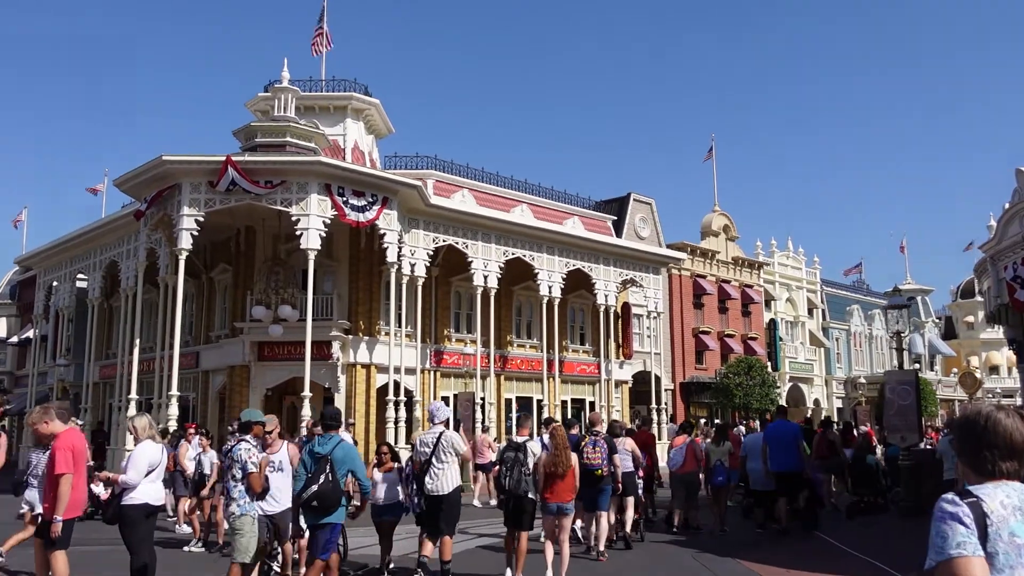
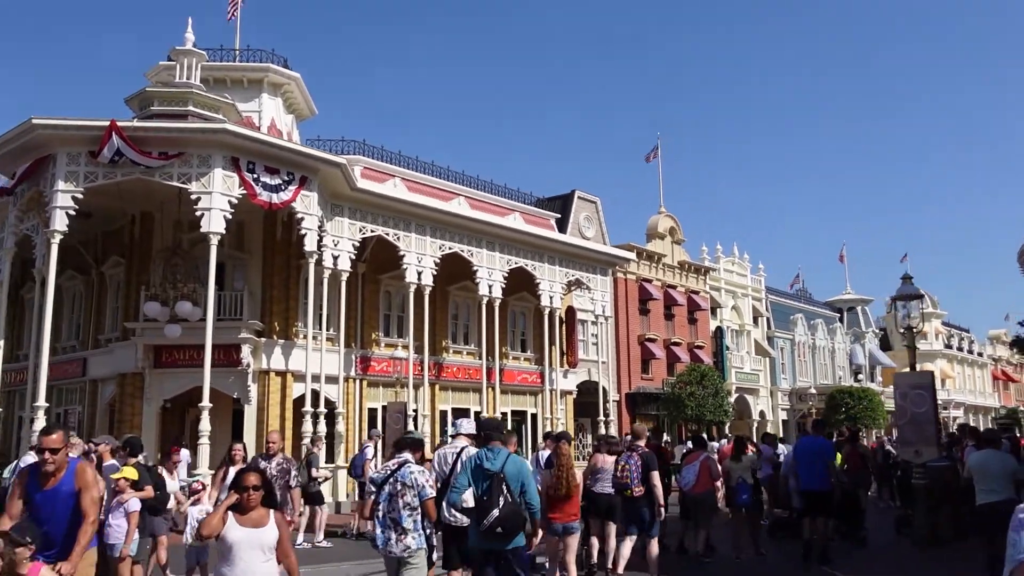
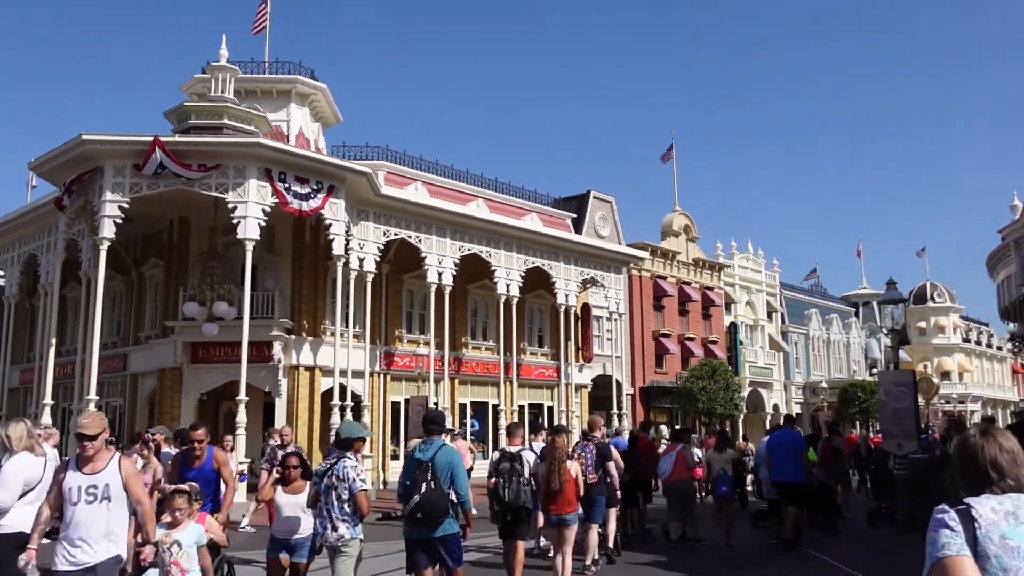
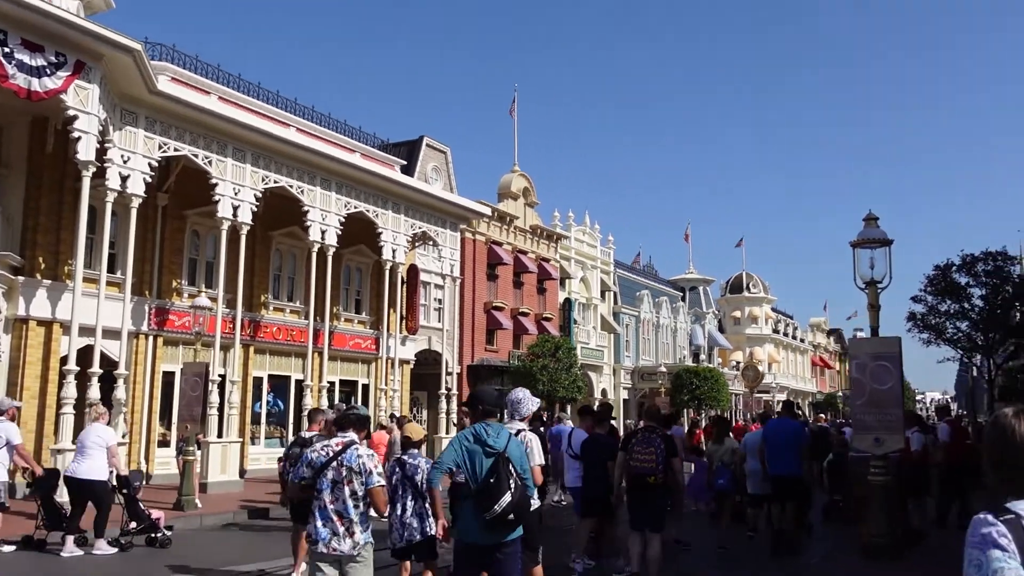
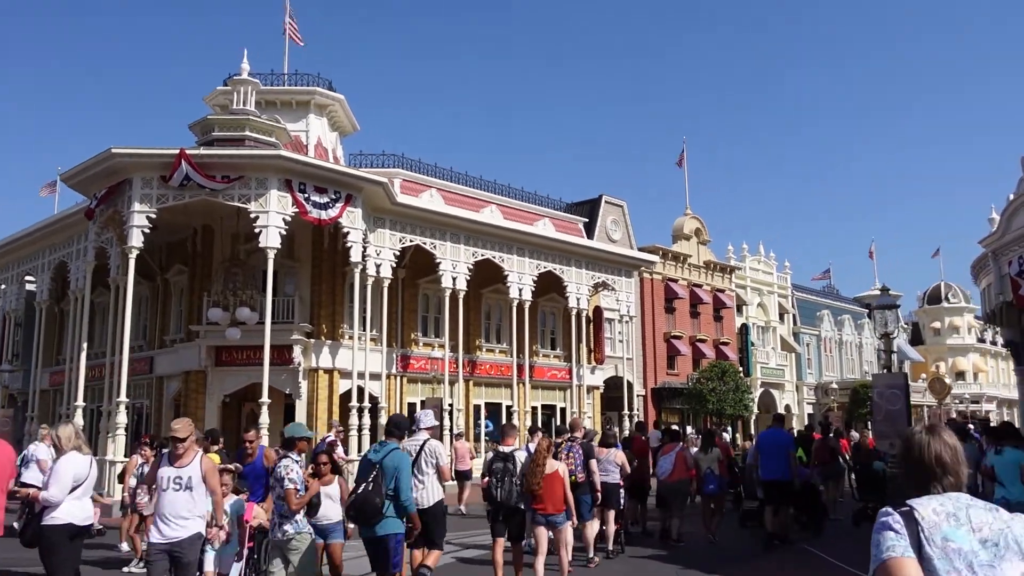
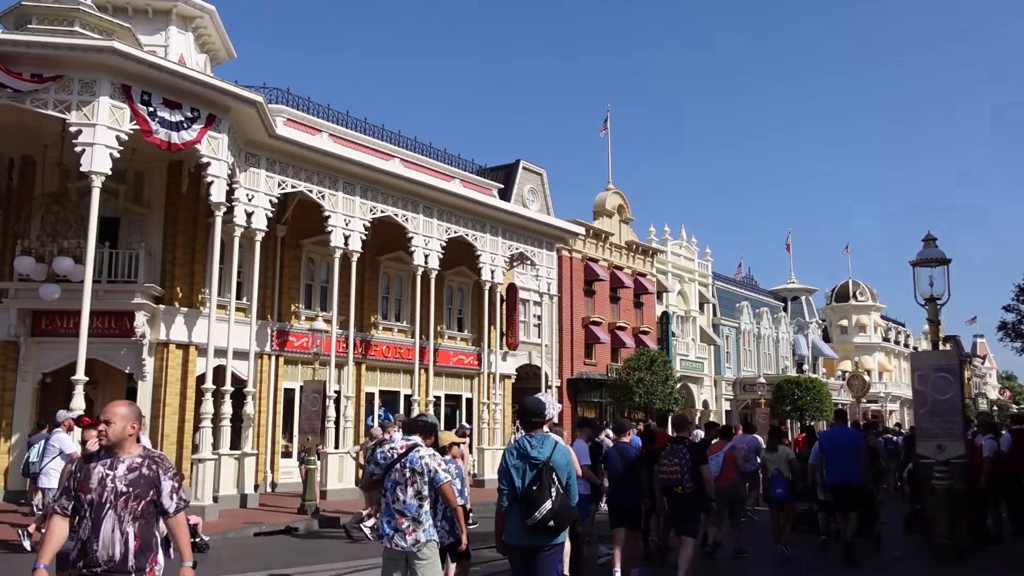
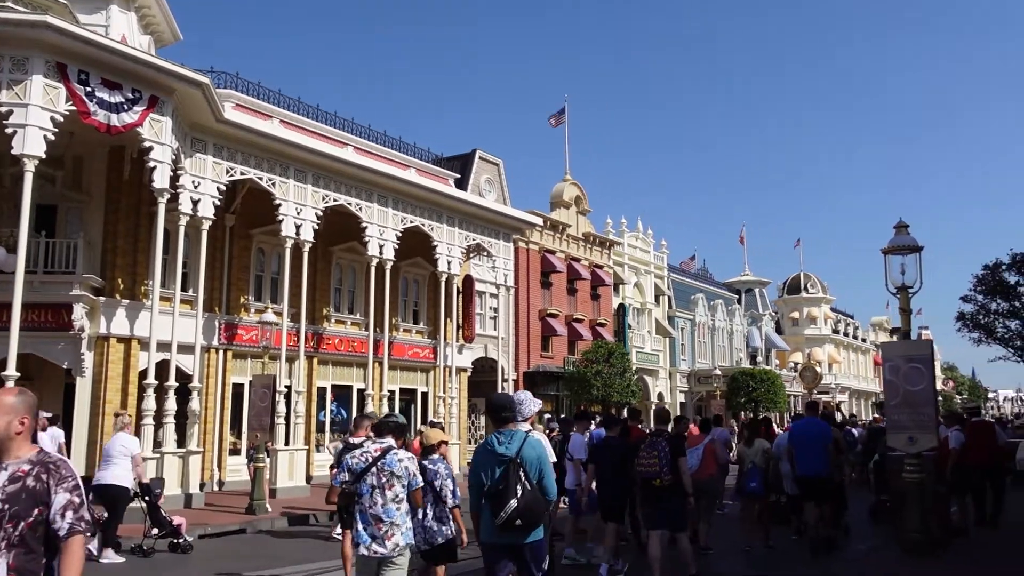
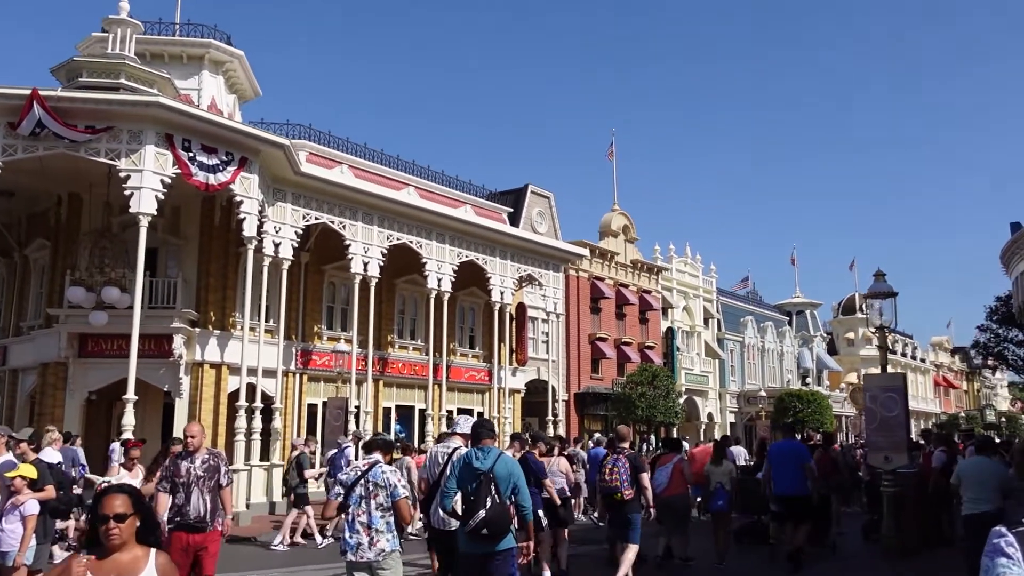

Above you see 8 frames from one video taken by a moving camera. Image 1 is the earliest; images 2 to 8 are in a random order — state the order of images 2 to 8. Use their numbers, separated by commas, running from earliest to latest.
5, 3, 2, 8, 6, 7, 4
